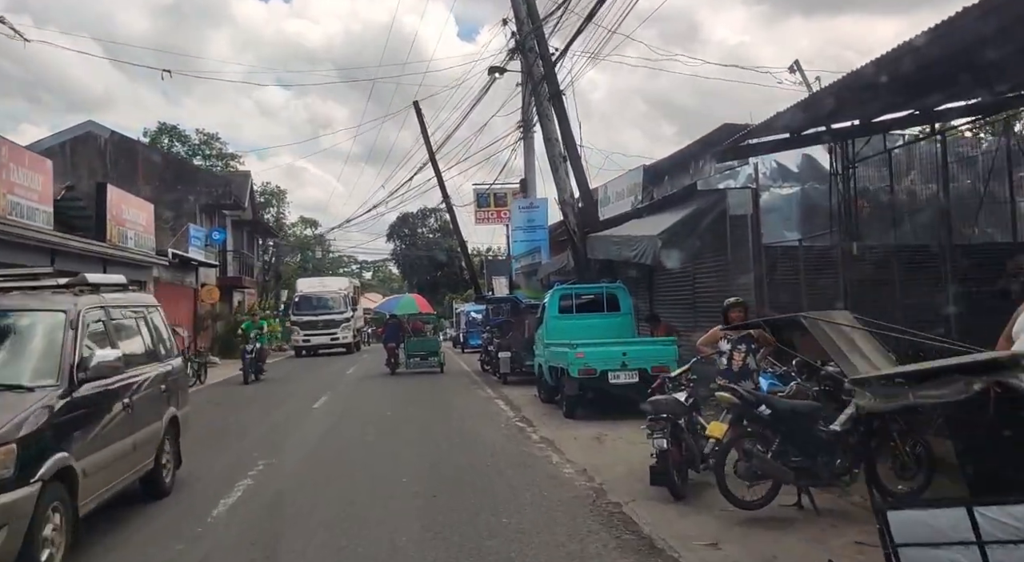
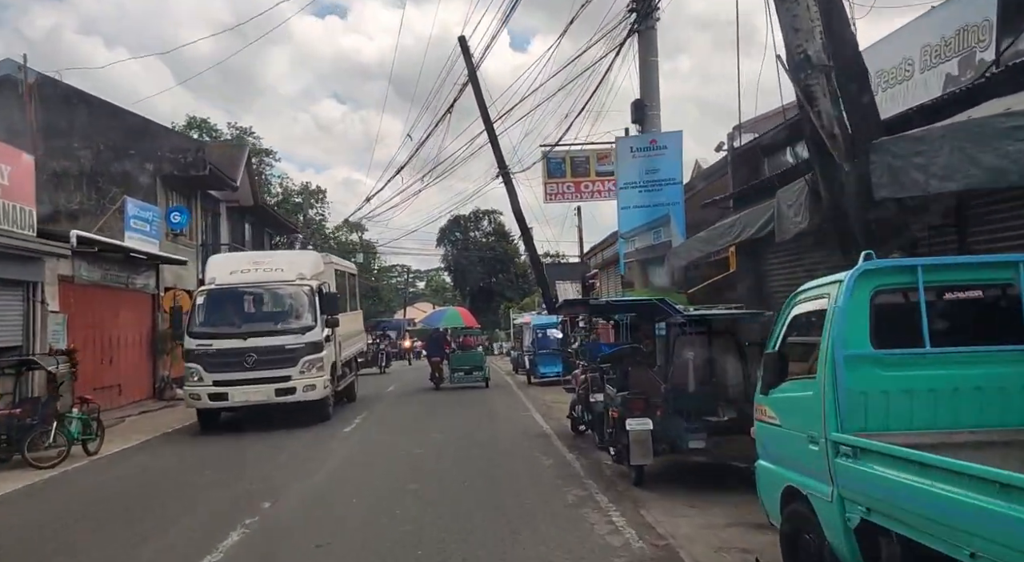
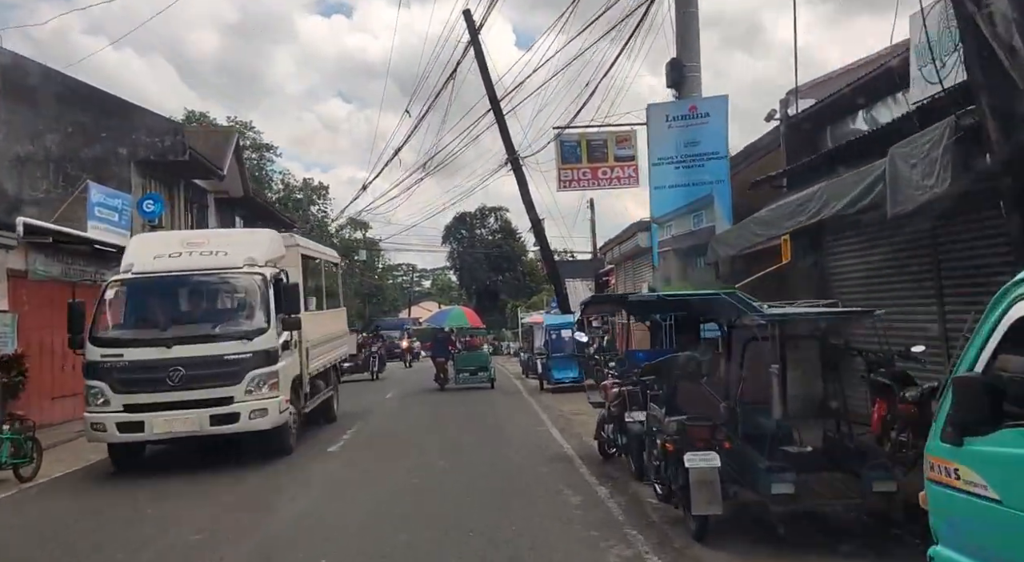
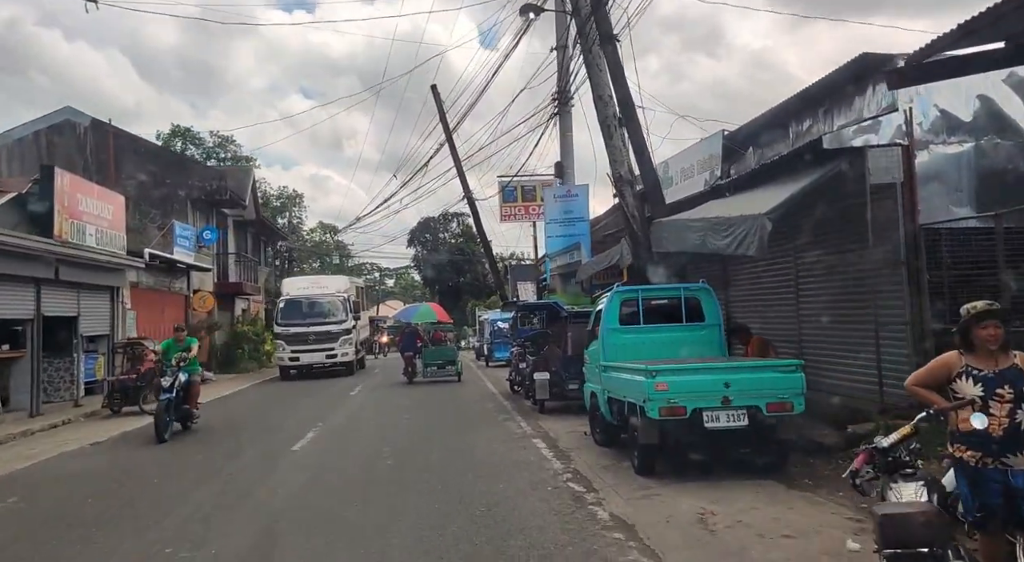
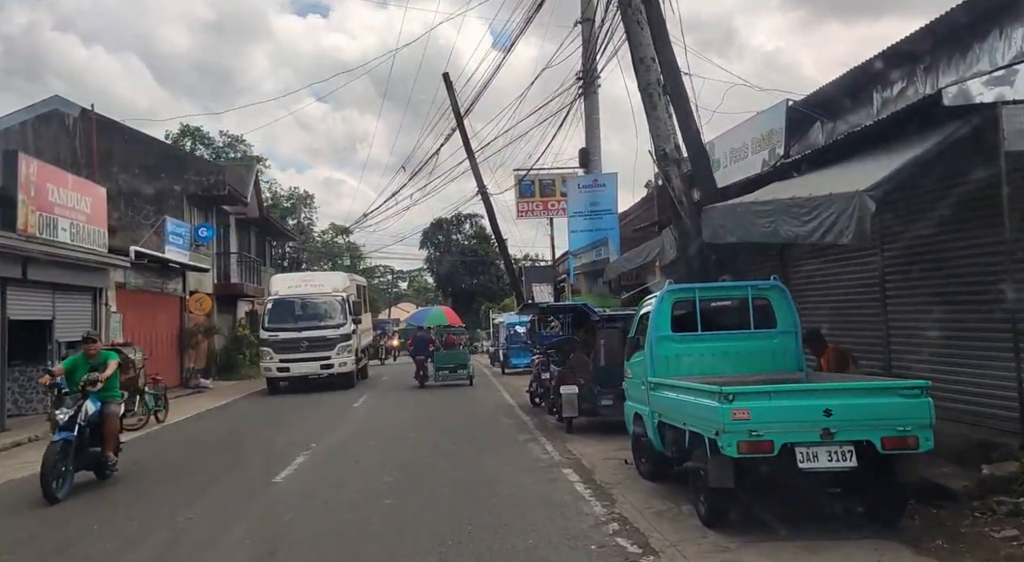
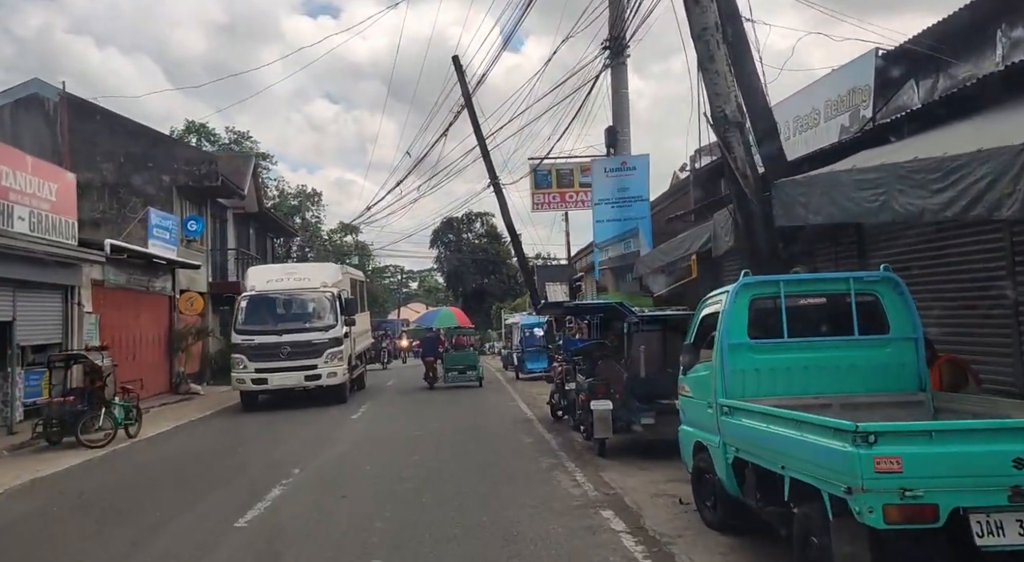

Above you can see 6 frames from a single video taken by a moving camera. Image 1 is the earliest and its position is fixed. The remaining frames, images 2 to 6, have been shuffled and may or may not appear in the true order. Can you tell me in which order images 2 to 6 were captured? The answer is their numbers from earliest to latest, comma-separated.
4, 5, 6, 2, 3
